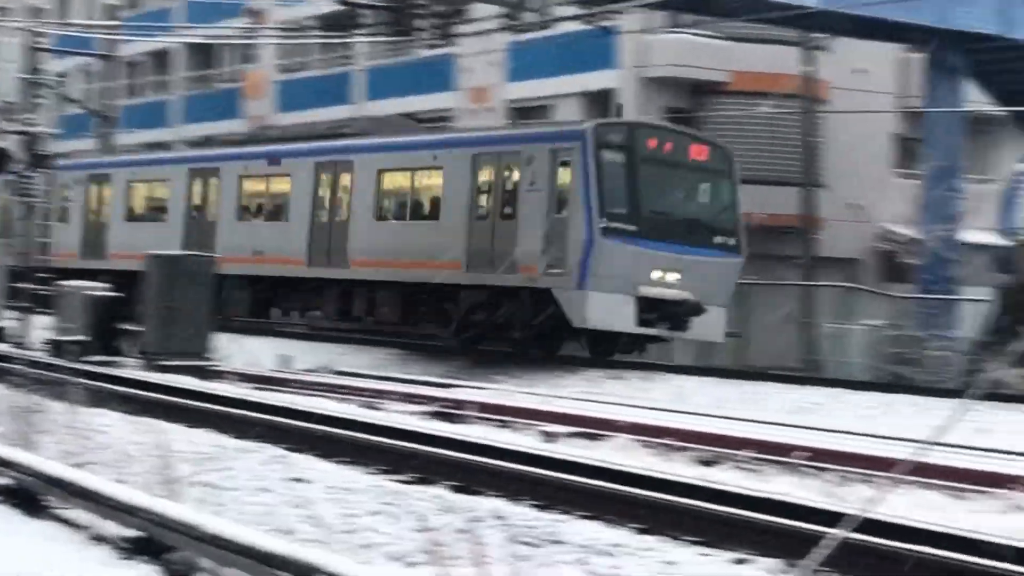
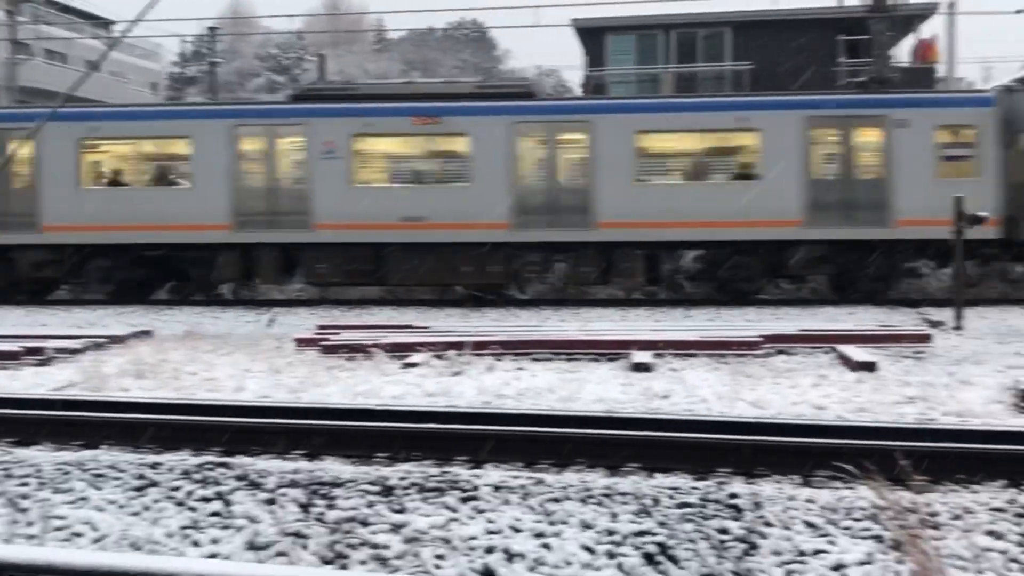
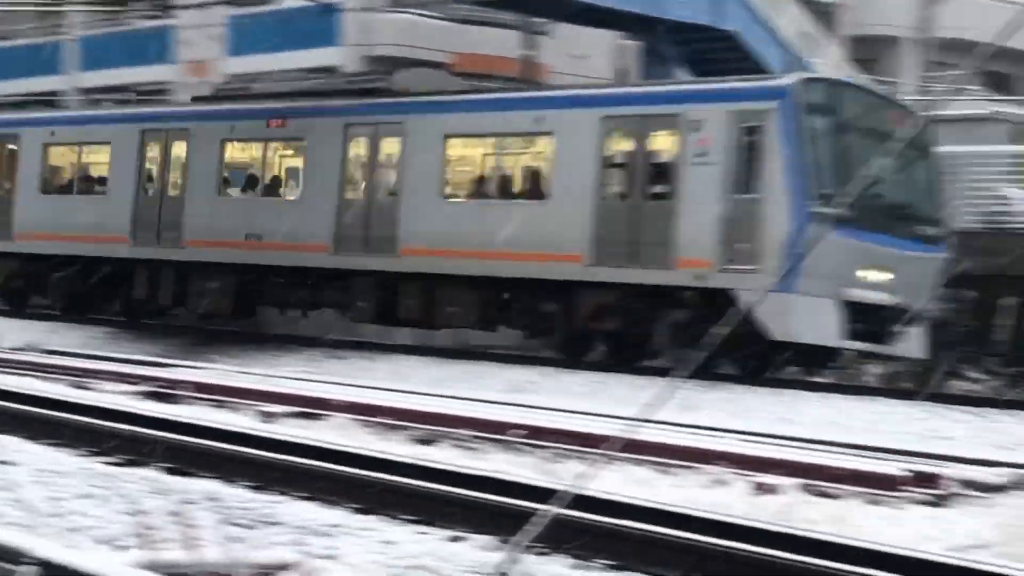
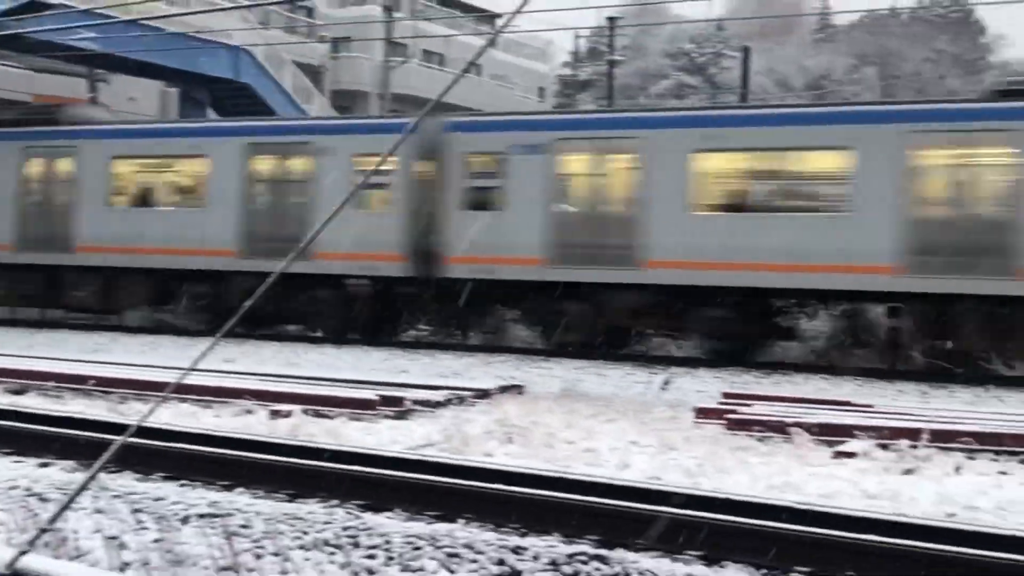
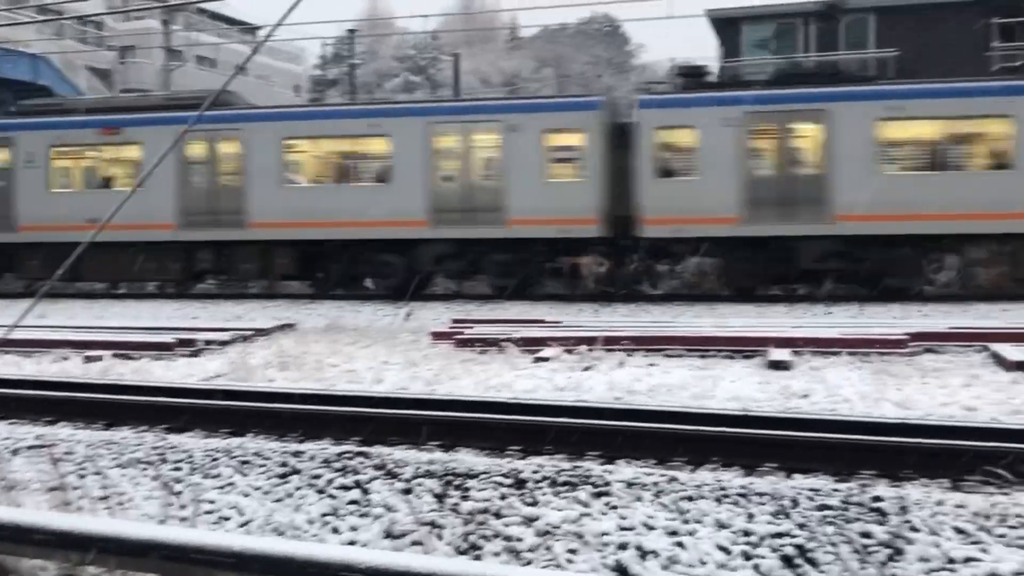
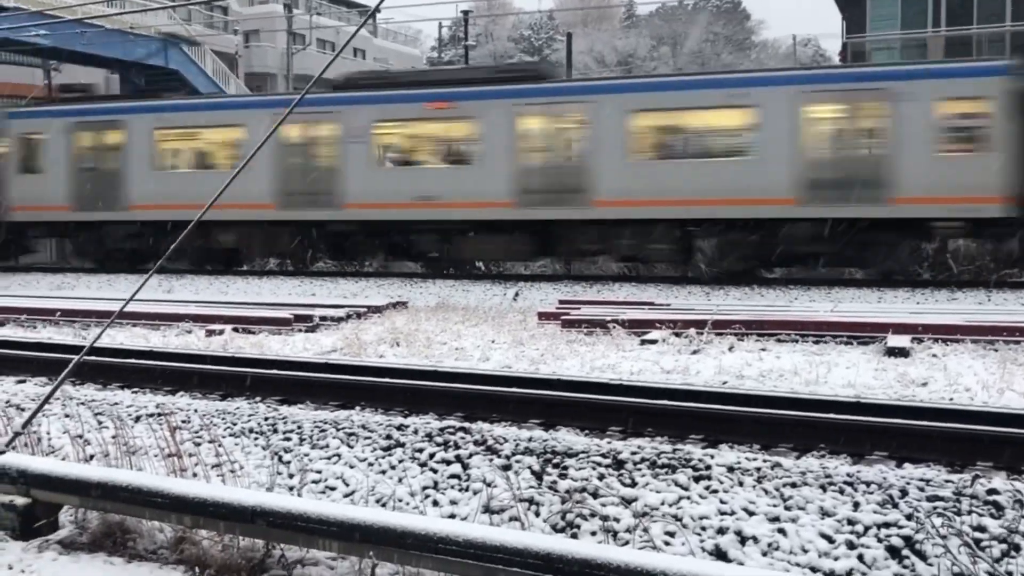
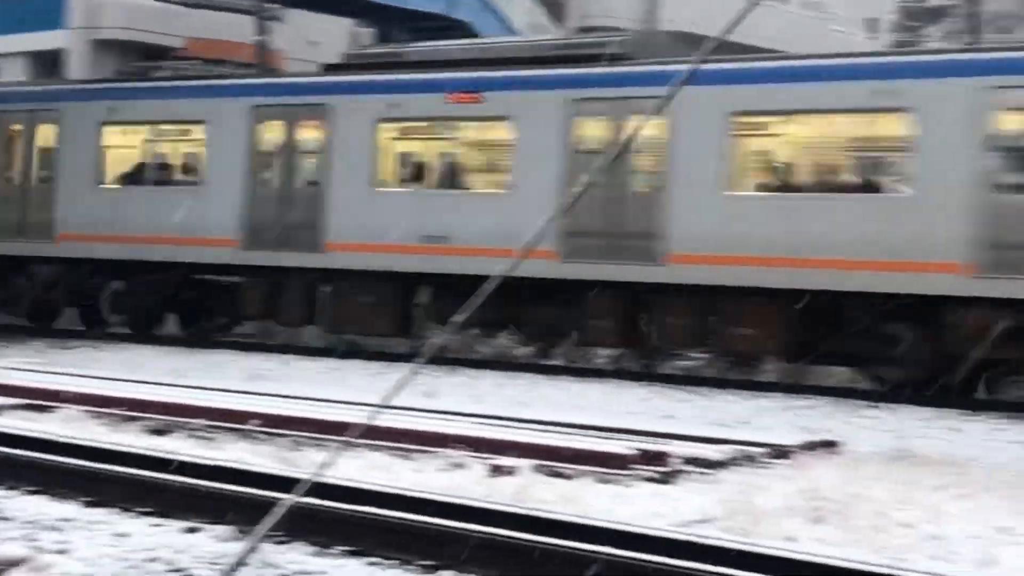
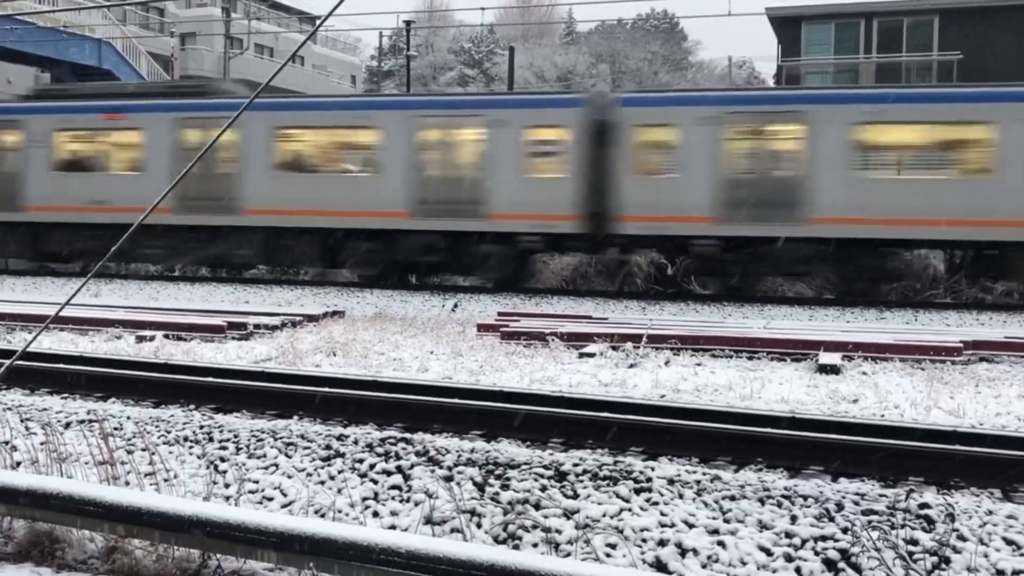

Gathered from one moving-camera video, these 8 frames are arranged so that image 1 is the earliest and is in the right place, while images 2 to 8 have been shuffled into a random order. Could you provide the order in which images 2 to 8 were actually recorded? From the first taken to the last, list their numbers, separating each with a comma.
3, 7, 4, 8, 6, 5, 2
